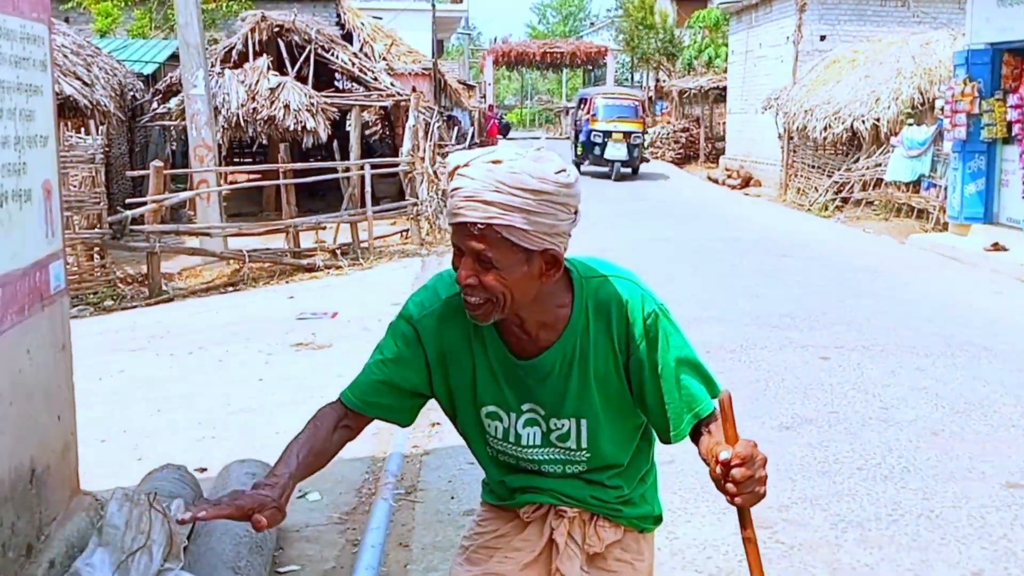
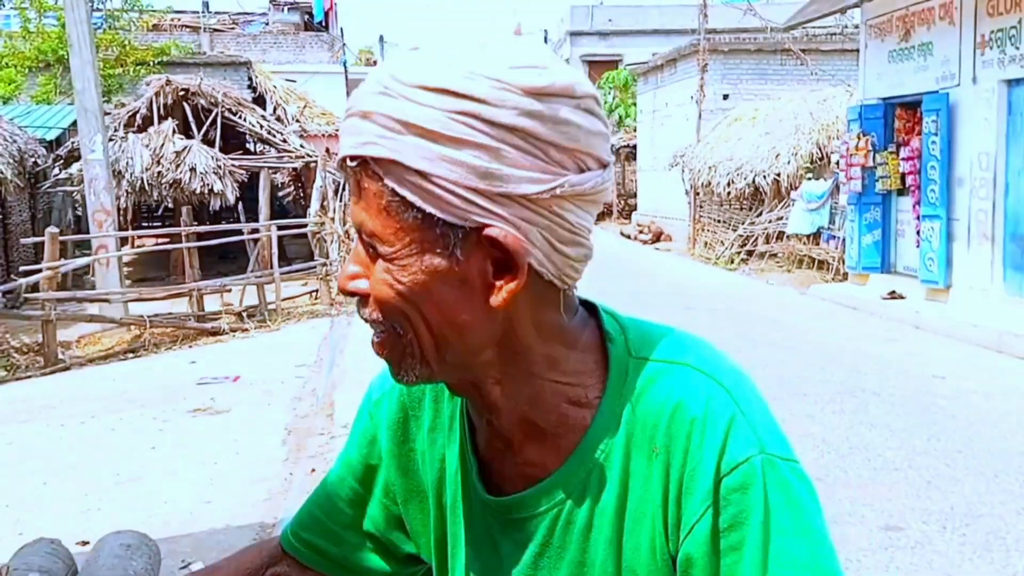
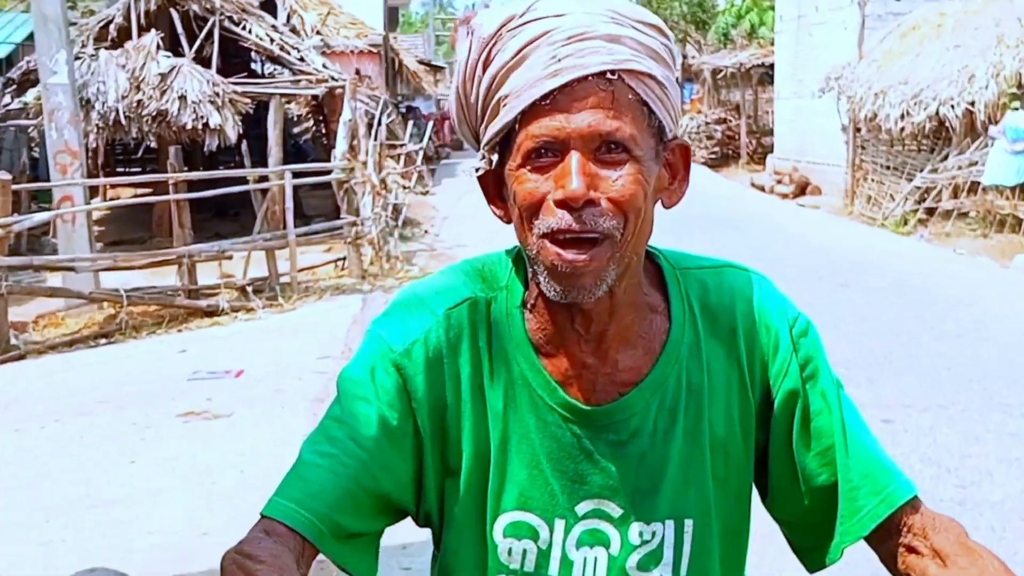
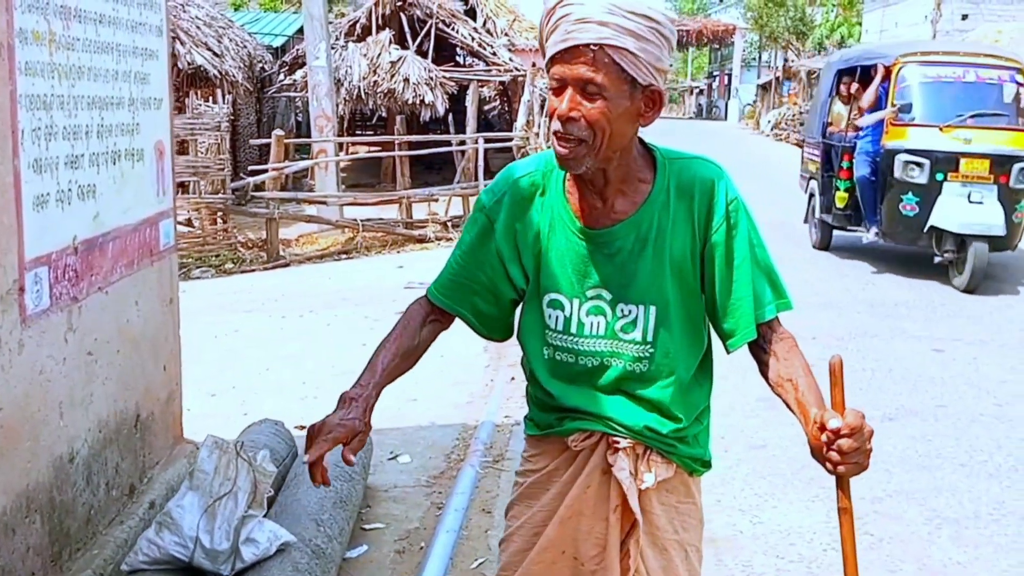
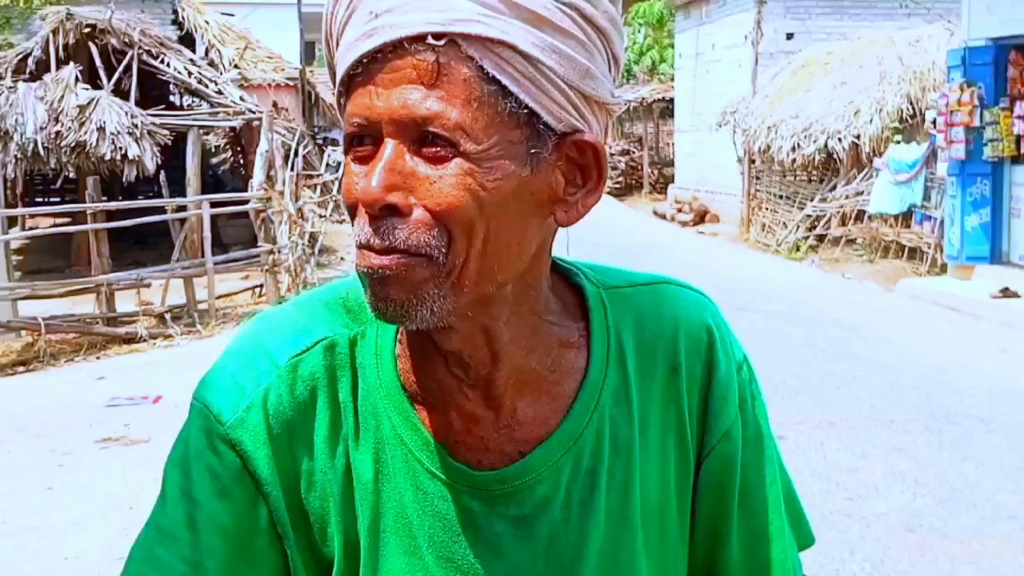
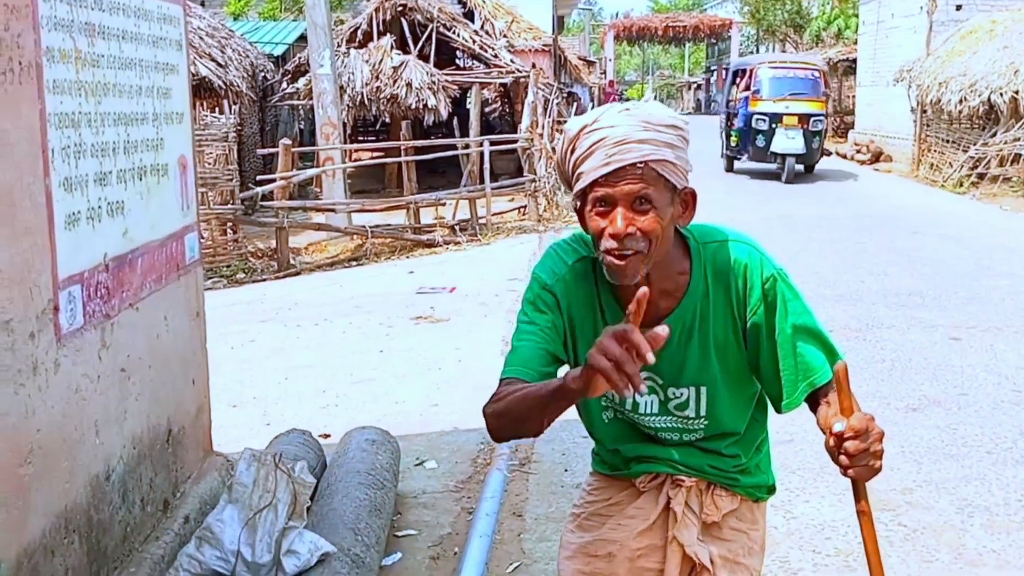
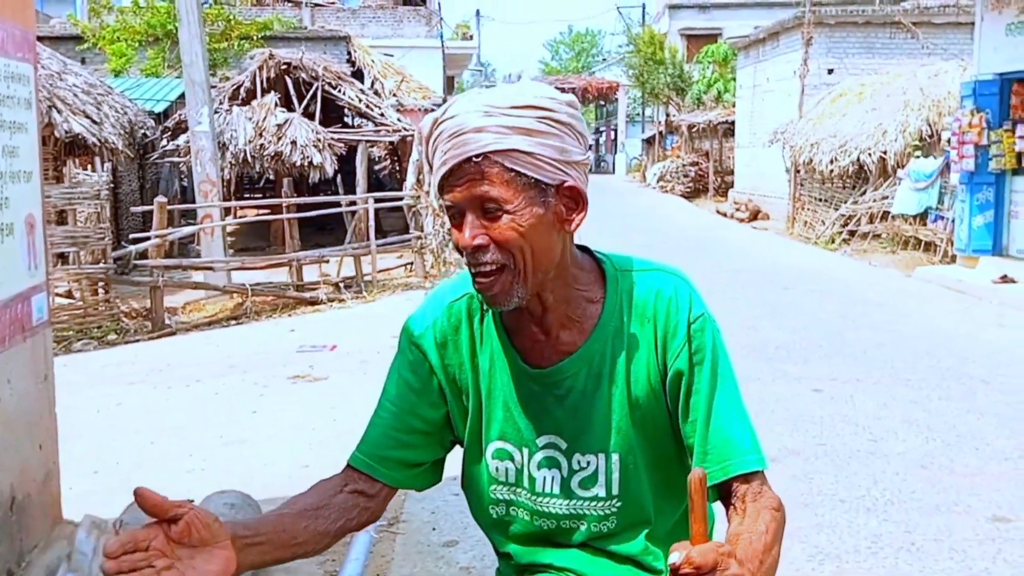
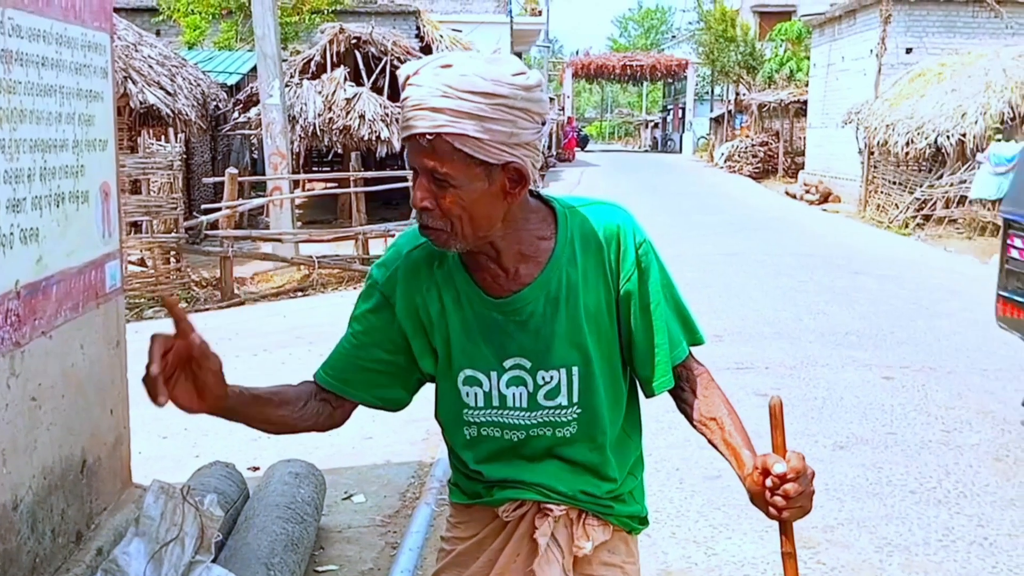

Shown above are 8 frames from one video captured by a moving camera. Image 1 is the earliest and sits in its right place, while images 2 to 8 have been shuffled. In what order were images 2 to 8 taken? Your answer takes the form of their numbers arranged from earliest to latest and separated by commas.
6, 4, 8, 7, 3, 5, 2
